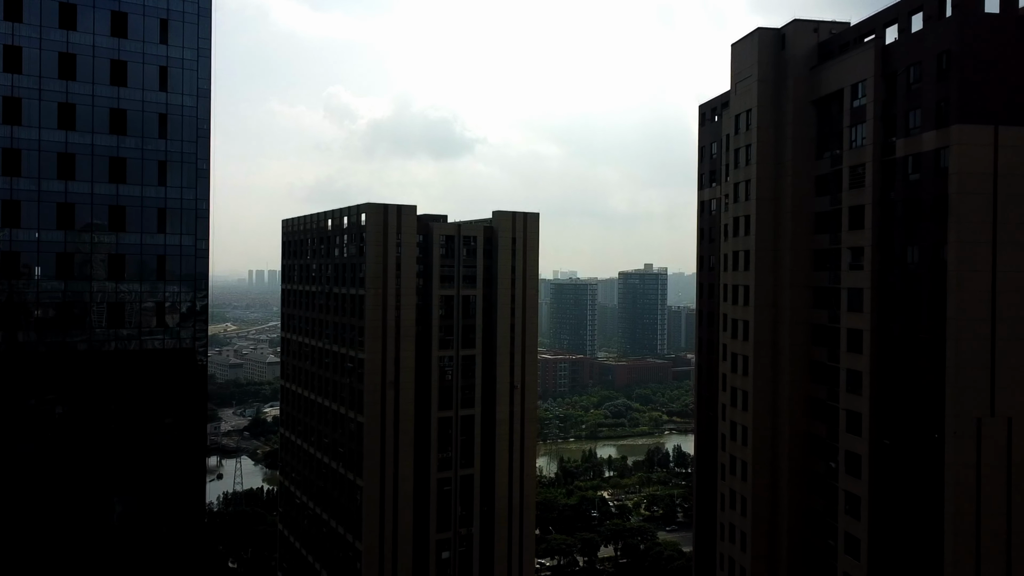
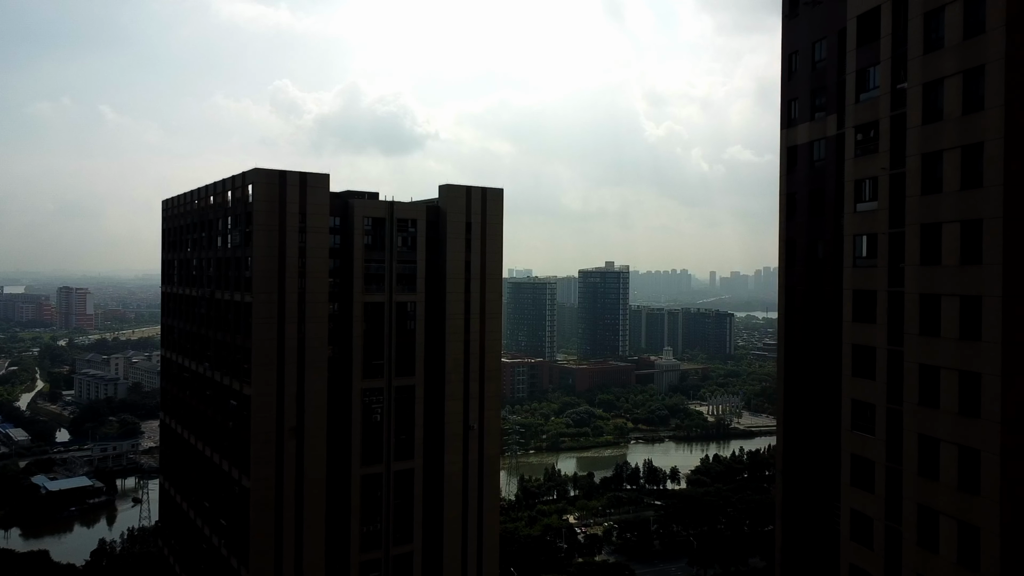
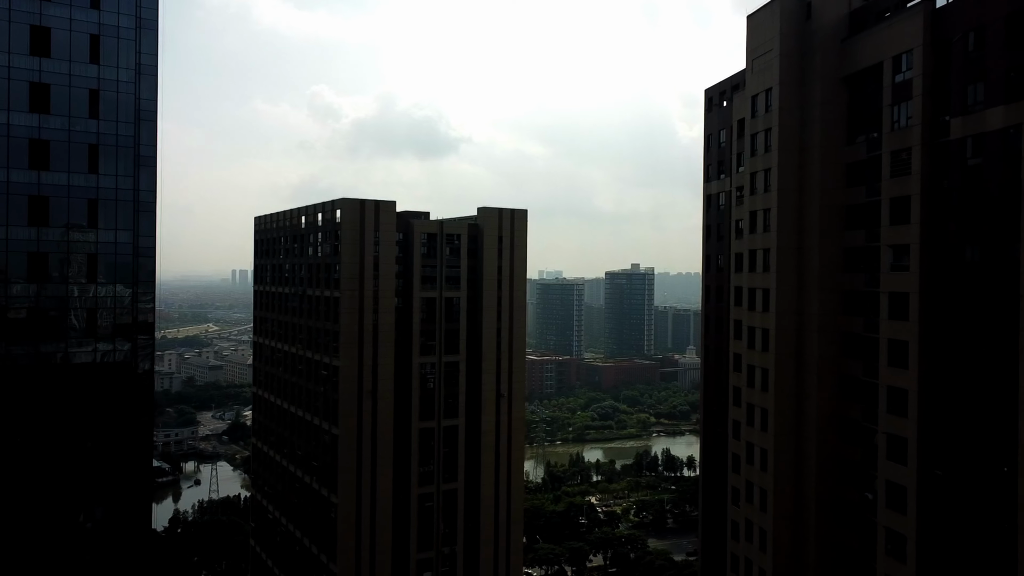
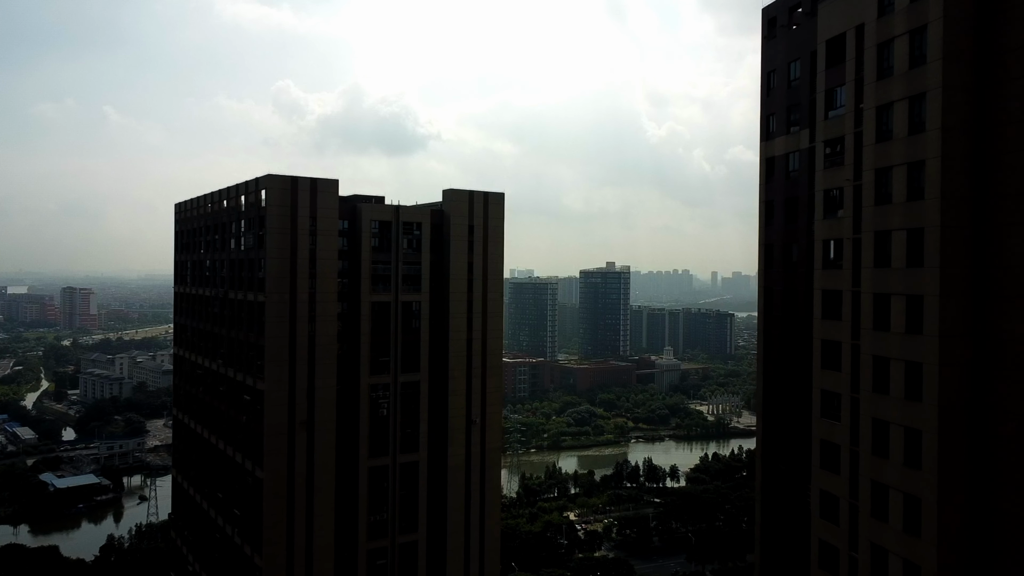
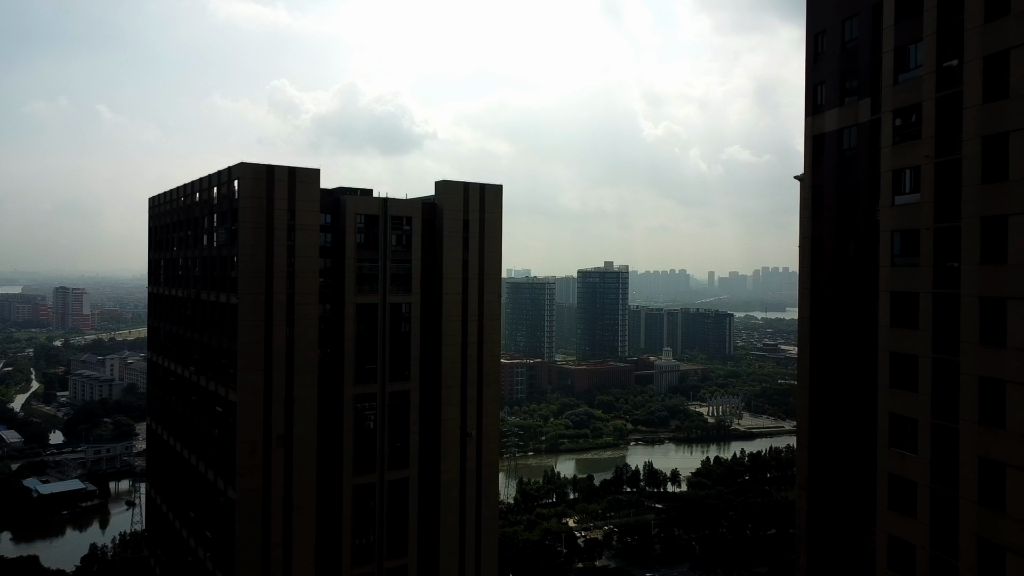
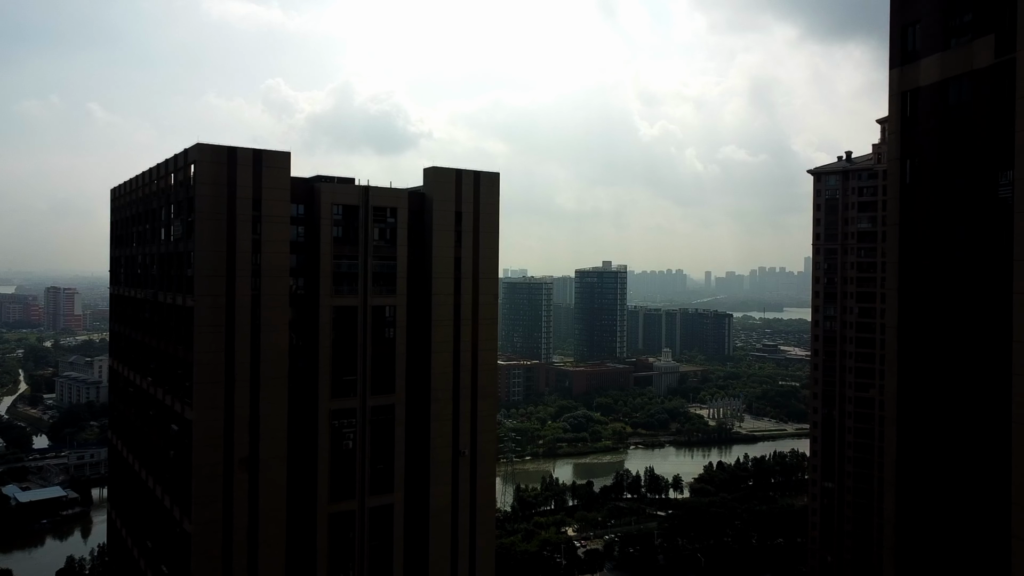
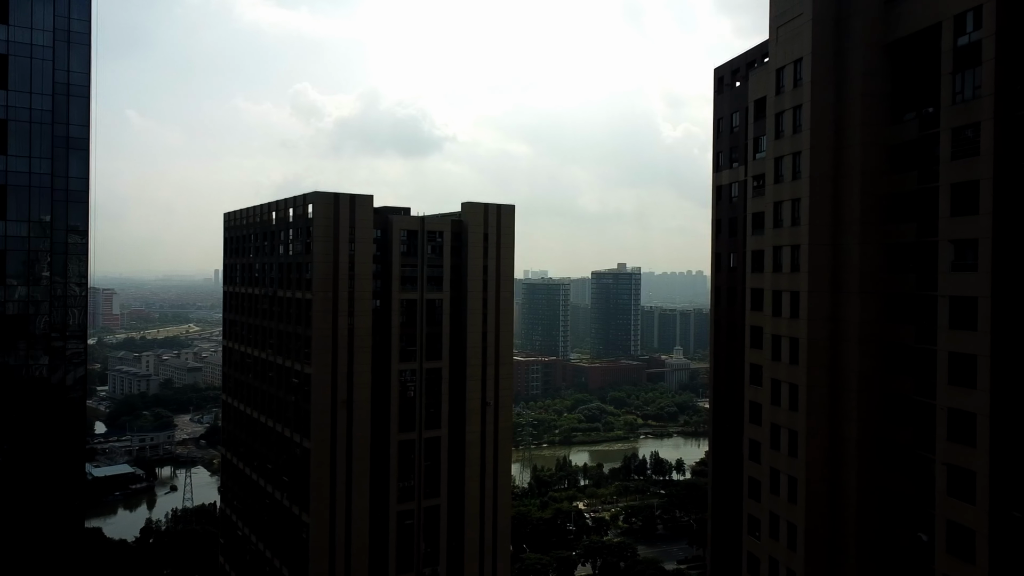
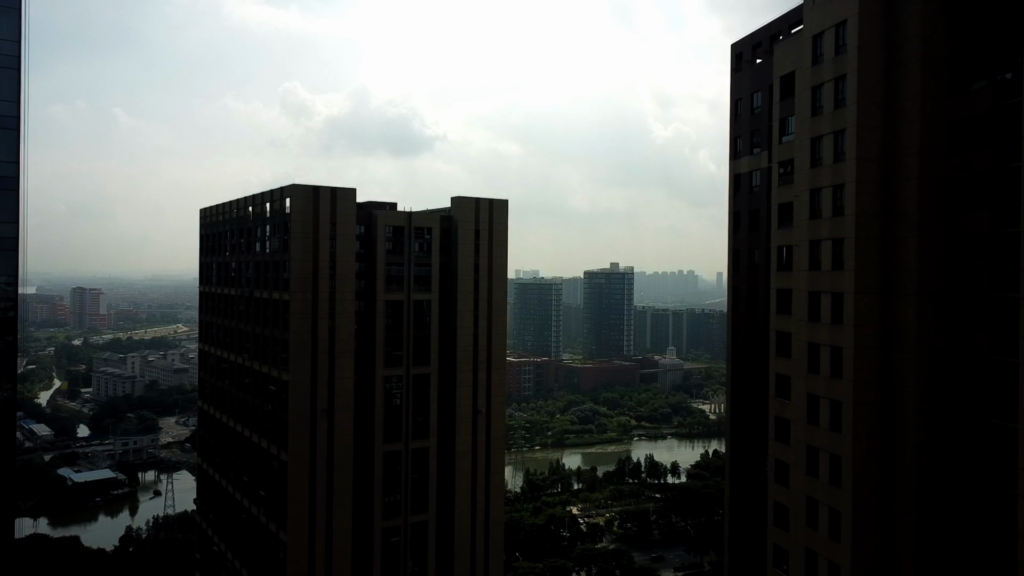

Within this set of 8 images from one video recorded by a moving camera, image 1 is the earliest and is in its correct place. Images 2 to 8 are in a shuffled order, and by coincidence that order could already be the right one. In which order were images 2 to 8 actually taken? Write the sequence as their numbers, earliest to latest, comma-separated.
3, 7, 8, 4, 2, 5, 6
